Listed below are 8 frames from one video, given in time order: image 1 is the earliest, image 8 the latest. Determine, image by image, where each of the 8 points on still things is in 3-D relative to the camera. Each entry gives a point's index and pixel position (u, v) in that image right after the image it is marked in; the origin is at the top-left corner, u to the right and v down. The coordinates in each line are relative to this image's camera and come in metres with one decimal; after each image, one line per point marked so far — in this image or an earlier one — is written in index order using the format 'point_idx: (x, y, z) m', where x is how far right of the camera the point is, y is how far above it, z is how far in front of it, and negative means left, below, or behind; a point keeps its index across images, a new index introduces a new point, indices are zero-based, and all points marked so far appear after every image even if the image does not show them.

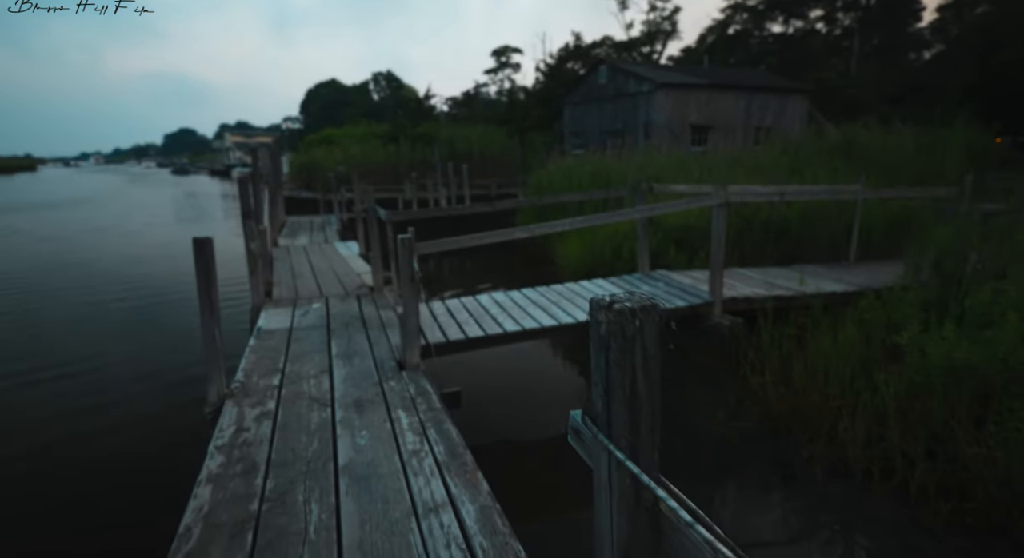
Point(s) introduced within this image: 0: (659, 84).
0: (+3.8, +5.0, +13.7) m
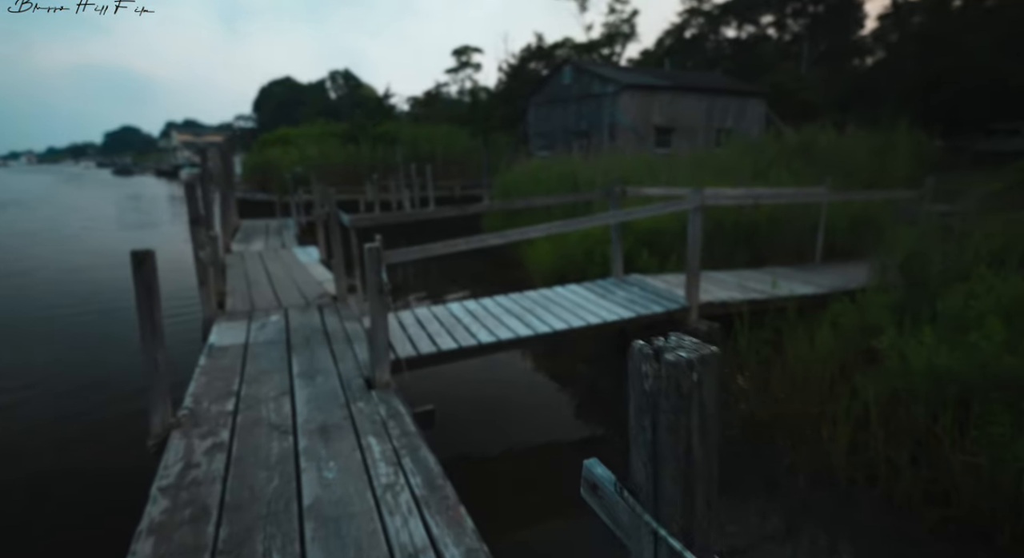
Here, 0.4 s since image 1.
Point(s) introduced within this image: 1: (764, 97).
0: (+2.8, +4.9, +13.7) m
1: (+7.7, +5.6, +16.5) m
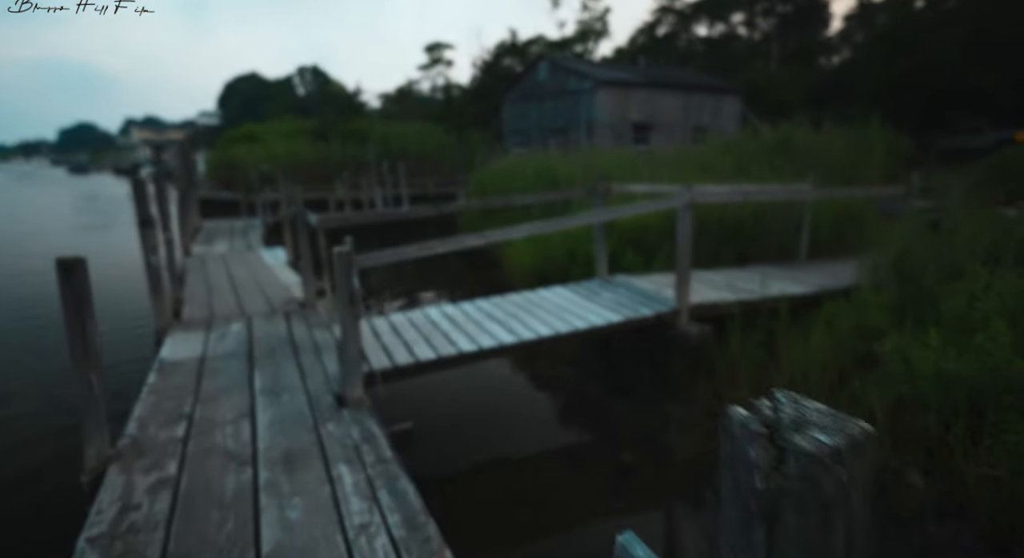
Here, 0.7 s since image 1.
0: (+2.2, +5.0, +13.5) m
1: (+6.9, +5.7, +16.5) m
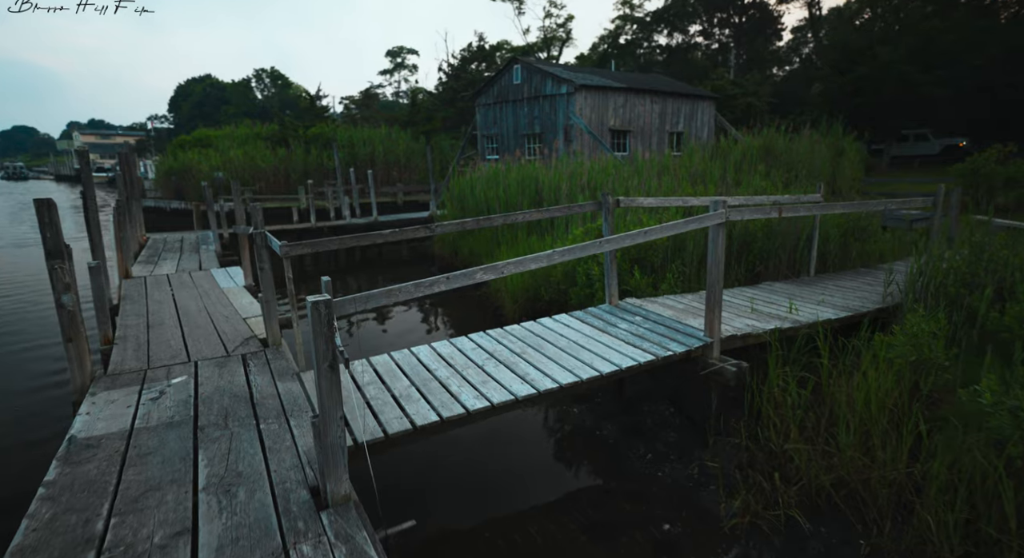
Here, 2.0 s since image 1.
0: (+1.6, +4.7, +13.0) m
1: (+6.1, +5.4, +16.3) m
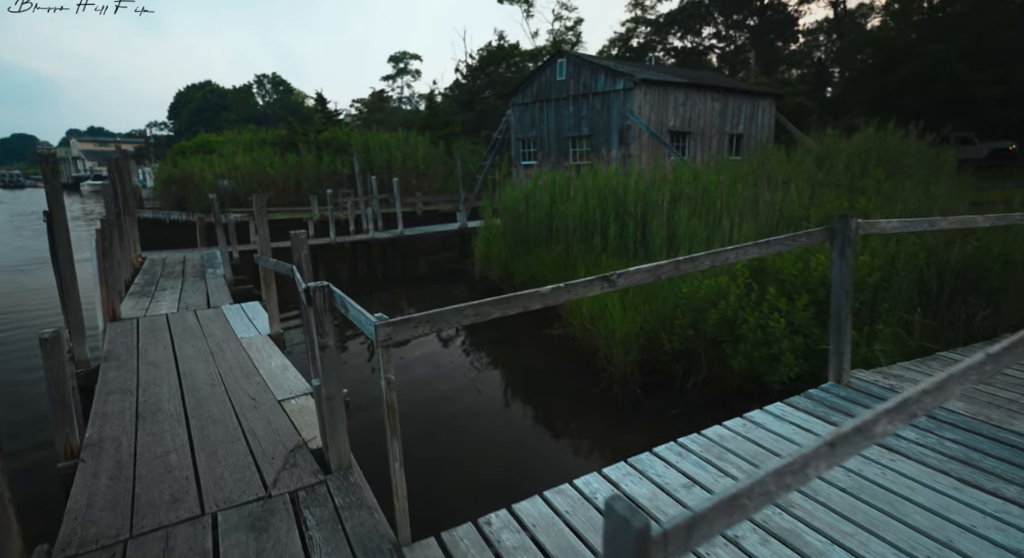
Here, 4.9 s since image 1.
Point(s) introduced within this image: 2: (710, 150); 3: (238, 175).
0: (+2.6, +4.2, +11.4) m
1: (+7.1, +4.9, +14.7) m
2: (+4.8, +3.2, +13.2) m
3: (-7.4, +2.8, +14.7) m
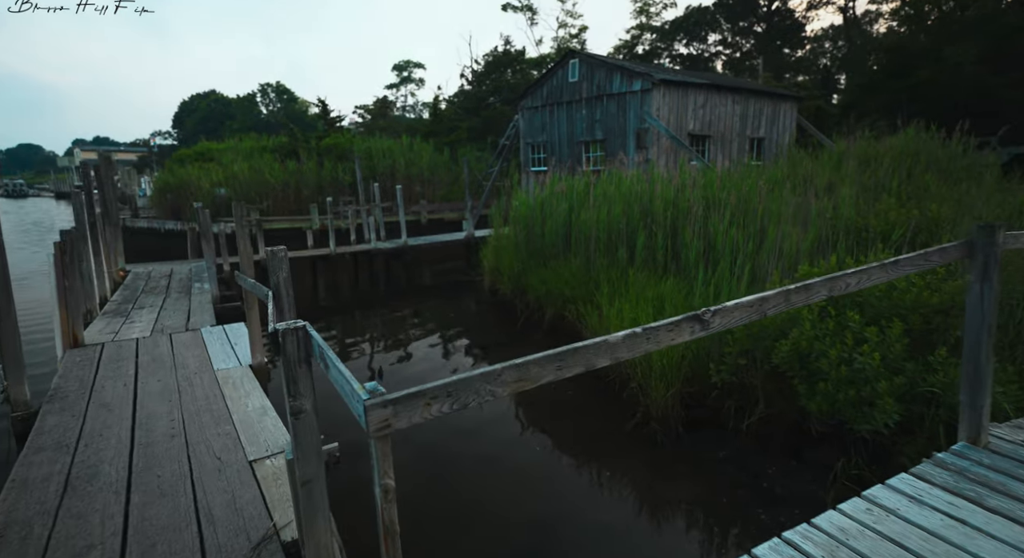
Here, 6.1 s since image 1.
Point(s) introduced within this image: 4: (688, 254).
0: (+2.9, +3.9, +10.7) m
1: (+7.3, +4.6, +14.0) m
2: (+5.0, +2.9, +12.5) m
3: (-7.2, +2.5, +14.0) m
4: (+1.9, +0.3, +5.9) m
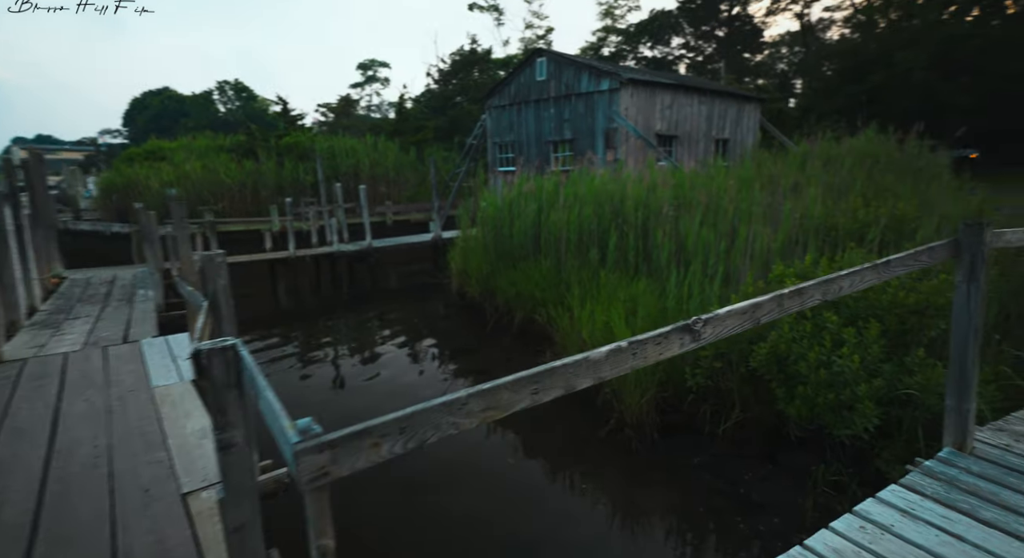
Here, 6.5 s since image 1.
0: (+2.2, +3.9, +10.6) m
1: (+6.5, +4.6, +14.2) m
2: (+4.3, +2.9, +12.5) m
3: (-8.0, +2.4, +13.4) m
4: (+1.6, +0.3, +5.8) m
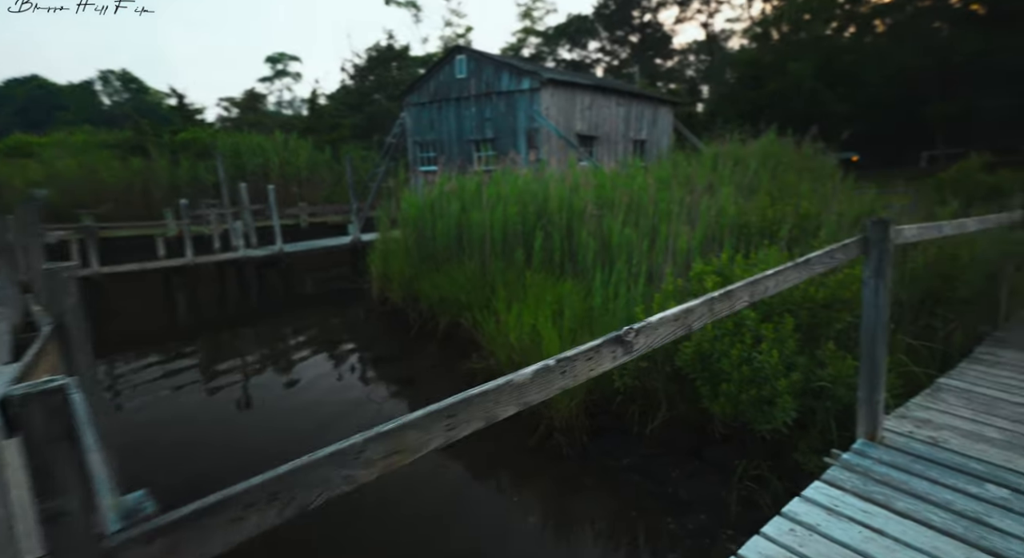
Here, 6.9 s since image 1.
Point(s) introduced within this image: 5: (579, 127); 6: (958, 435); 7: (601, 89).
0: (+0.6, +3.9, +10.6) m
1: (+4.4, +4.8, +14.7) m
2: (+2.5, +2.9, +12.8) m
3: (-9.8, +2.1, +12.0) m
4: (+0.8, +0.3, +5.7) m
5: (+1.4, +3.3, +11.8) m
6: (+2.1, -0.7, +2.6) m
7: (+2.0, +4.2, +12.1) m
